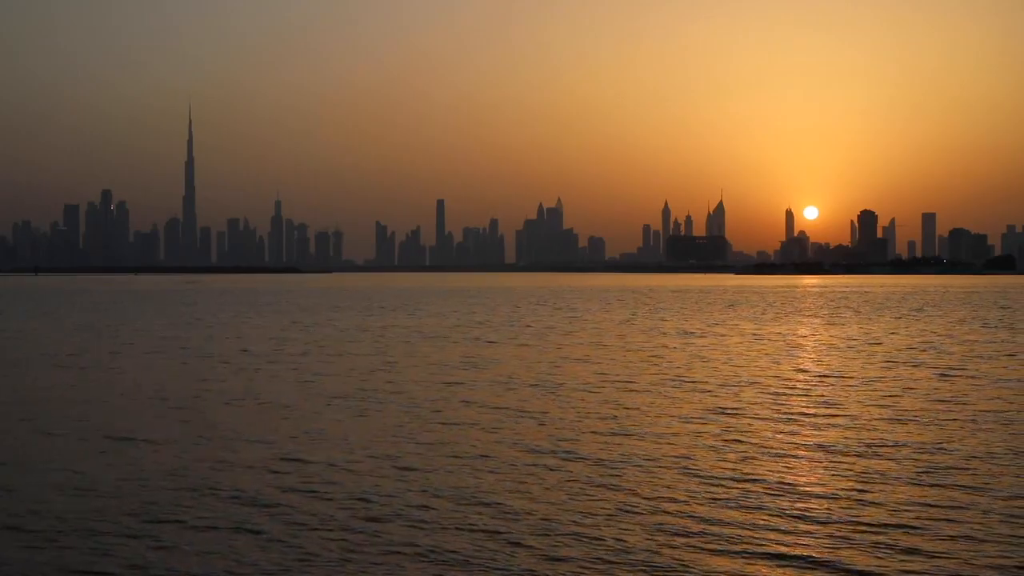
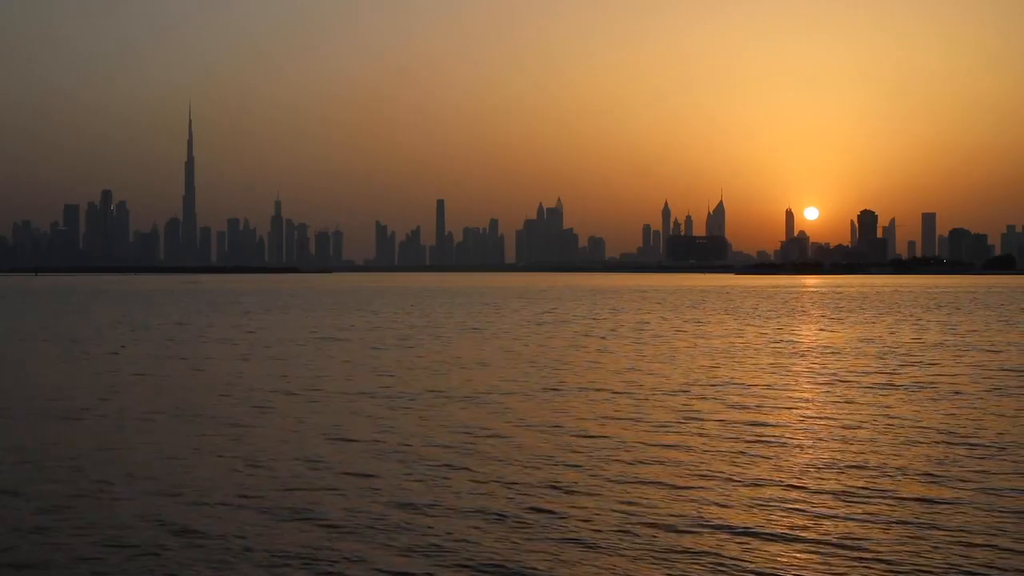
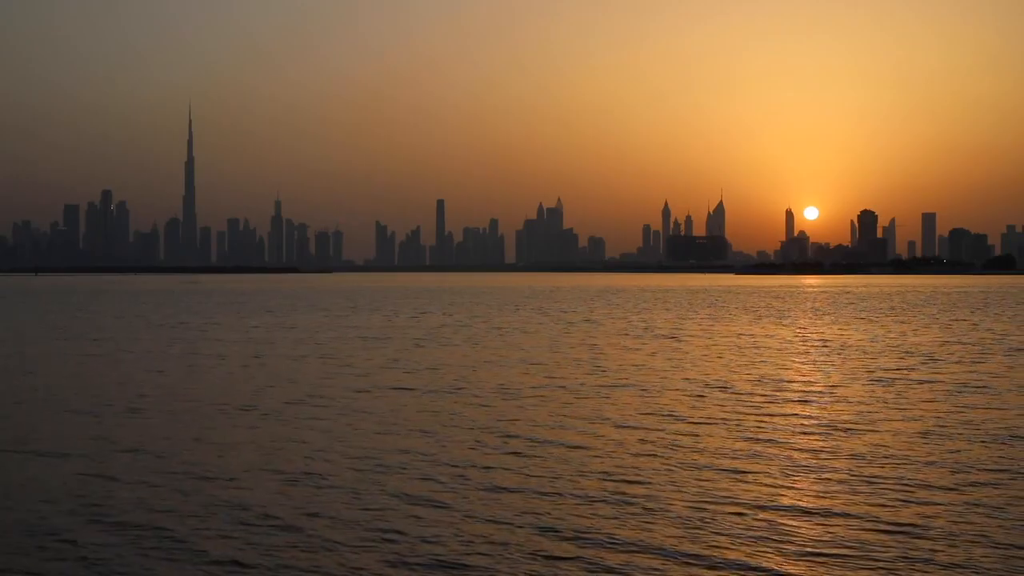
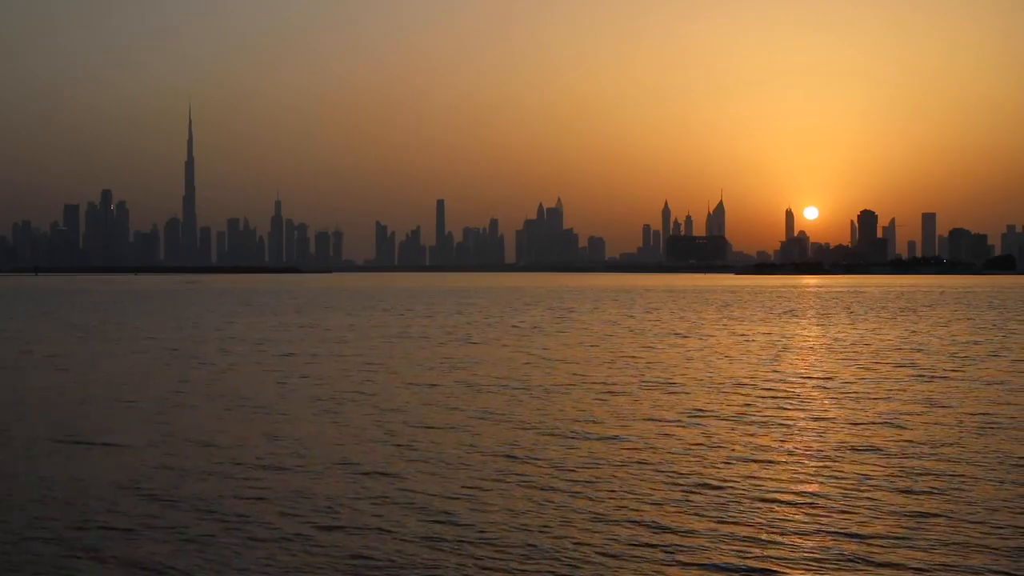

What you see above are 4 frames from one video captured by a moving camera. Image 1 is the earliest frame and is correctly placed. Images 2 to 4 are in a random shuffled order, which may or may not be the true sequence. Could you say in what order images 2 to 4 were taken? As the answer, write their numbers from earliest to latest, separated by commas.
4, 3, 2
